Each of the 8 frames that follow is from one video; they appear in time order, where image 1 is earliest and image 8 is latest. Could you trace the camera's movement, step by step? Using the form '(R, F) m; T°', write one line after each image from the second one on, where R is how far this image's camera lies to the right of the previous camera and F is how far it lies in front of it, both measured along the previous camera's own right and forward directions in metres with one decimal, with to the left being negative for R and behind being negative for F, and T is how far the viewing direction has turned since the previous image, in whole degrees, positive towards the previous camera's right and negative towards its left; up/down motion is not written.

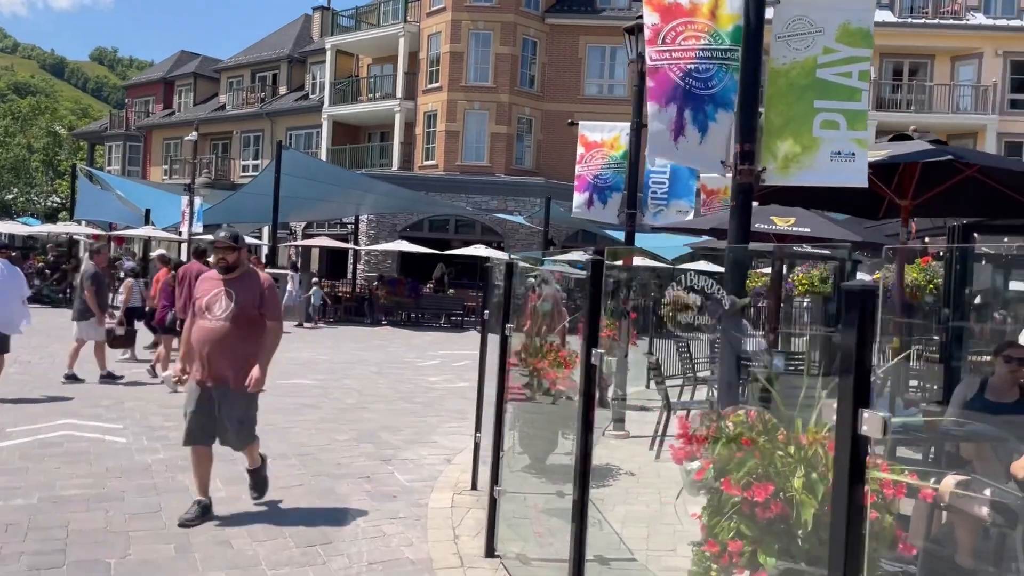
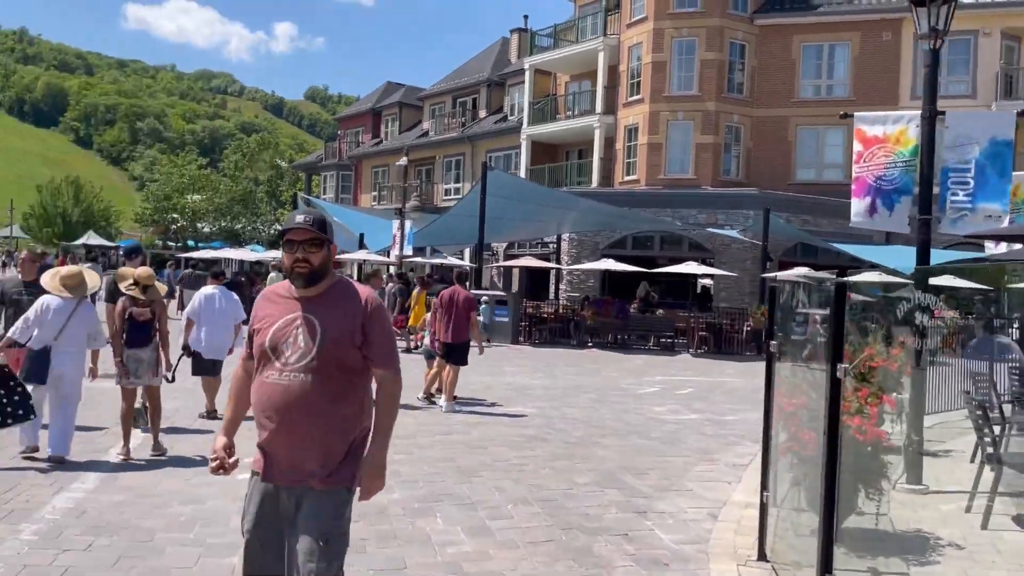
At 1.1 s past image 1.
(-0.7, +1.0) m; -13°
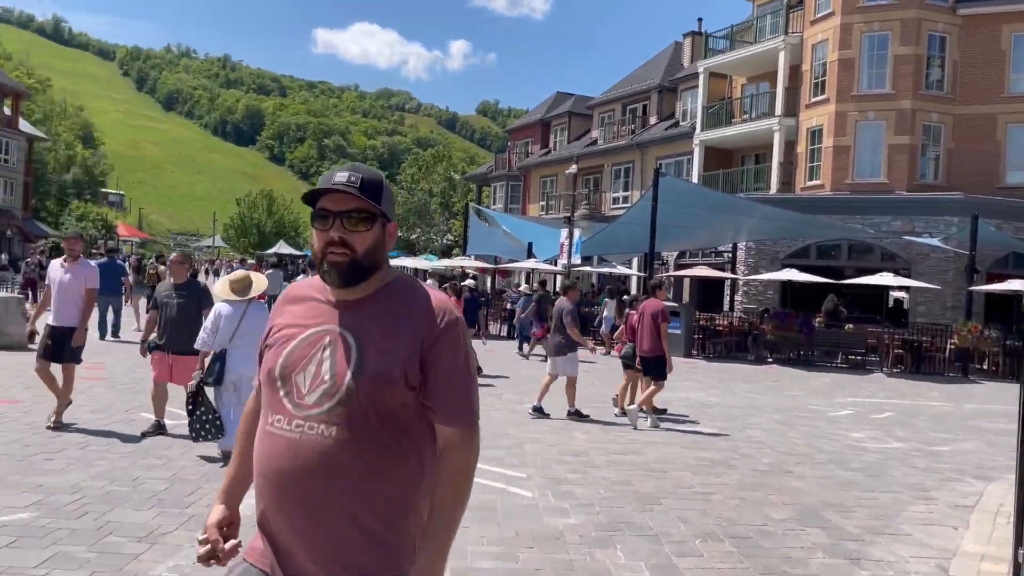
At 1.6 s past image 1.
(-0.2, +0.5) m; -11°
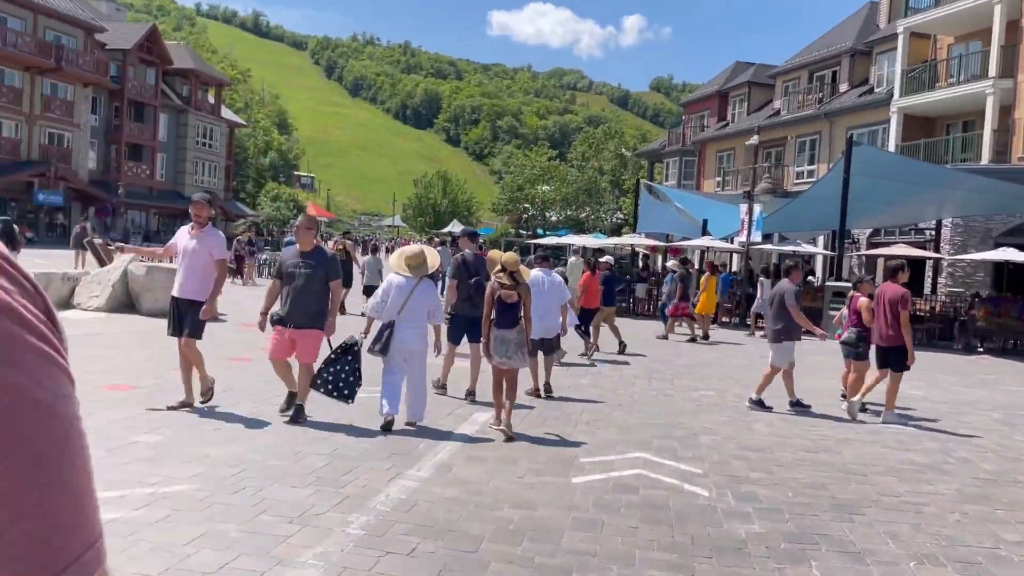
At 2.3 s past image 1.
(0.0, +0.6) m; -12°
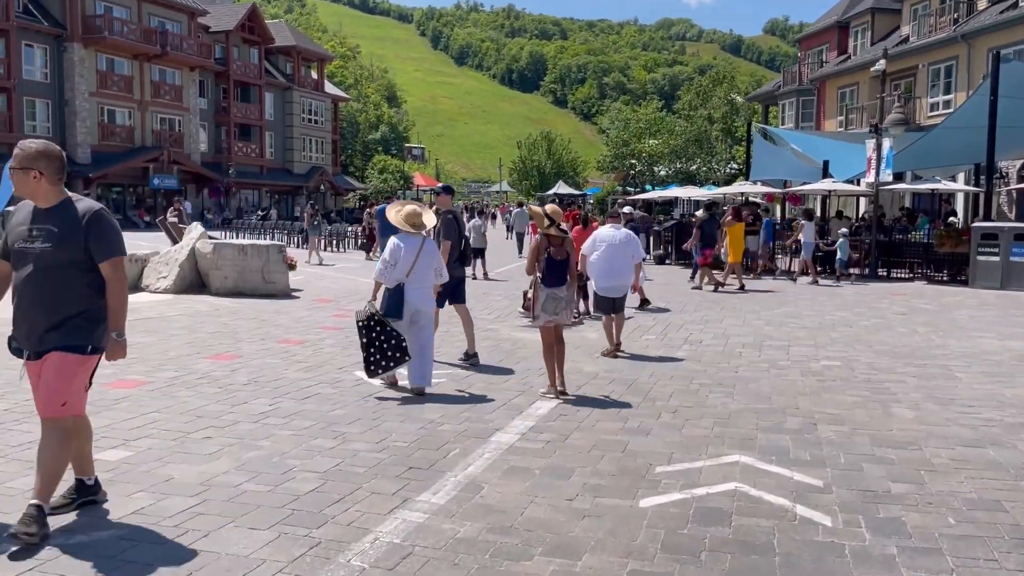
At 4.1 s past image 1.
(+0.5, +1.7) m; -8°
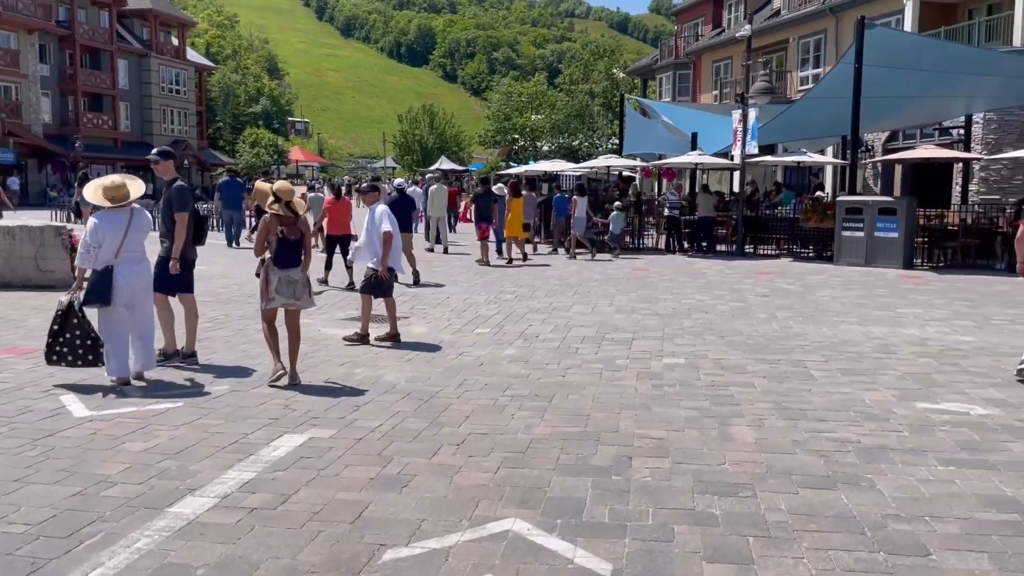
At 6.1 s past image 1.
(+1.1, +1.7) m; +7°
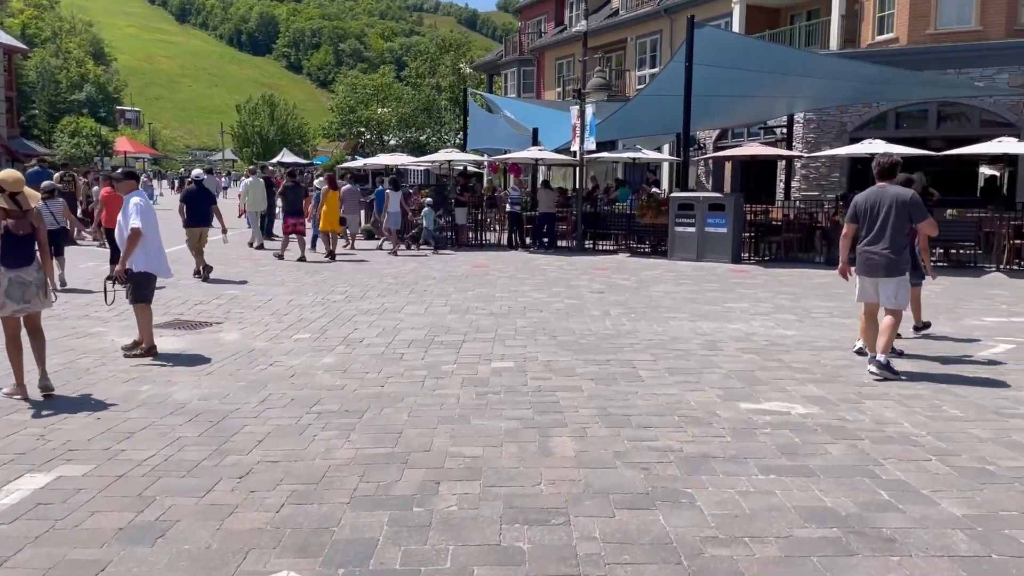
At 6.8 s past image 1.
(+0.4, +0.6) m; +10°
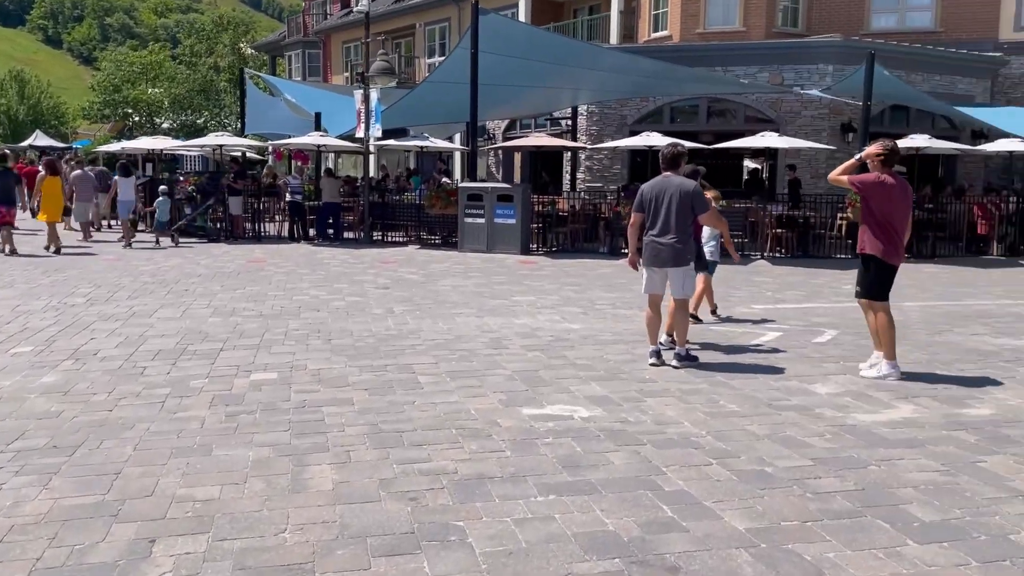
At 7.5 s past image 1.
(+0.3, +0.6) m; +14°
